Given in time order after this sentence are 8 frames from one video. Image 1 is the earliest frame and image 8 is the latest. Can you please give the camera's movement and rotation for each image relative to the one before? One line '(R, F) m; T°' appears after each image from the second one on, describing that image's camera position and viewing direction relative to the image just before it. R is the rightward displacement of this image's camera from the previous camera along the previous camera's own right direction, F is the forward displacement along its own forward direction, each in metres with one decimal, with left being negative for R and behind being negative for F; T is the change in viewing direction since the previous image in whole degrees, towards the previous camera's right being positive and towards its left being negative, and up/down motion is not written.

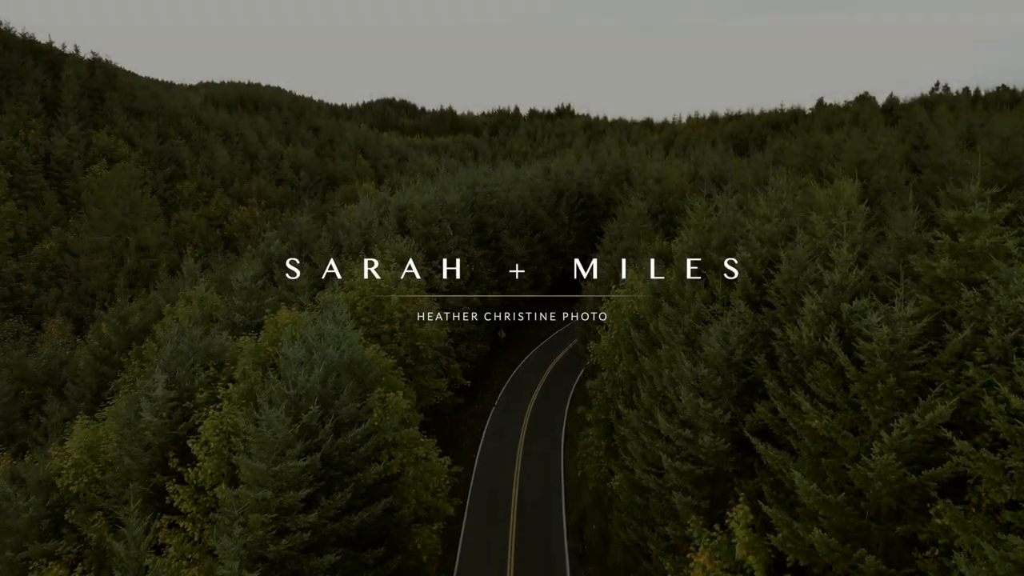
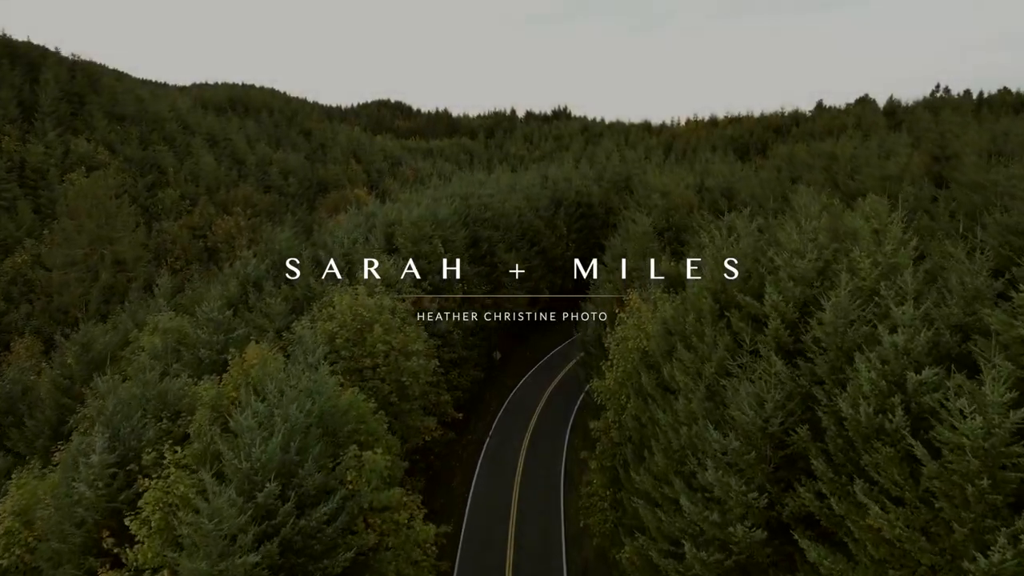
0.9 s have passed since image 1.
(0.0, +2.2) m; 0°
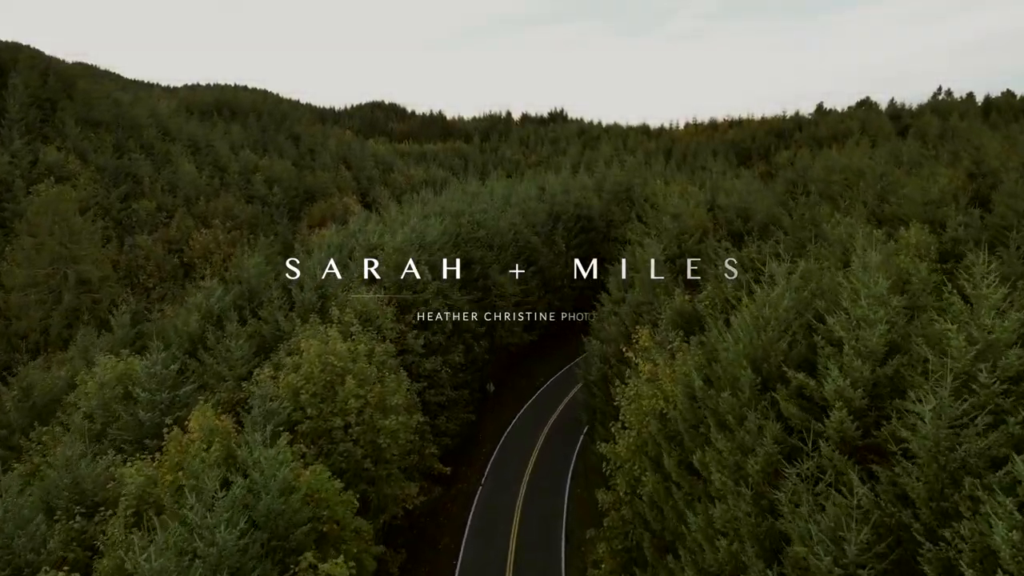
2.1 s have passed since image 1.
(+0.1, +2.9) m; 0°
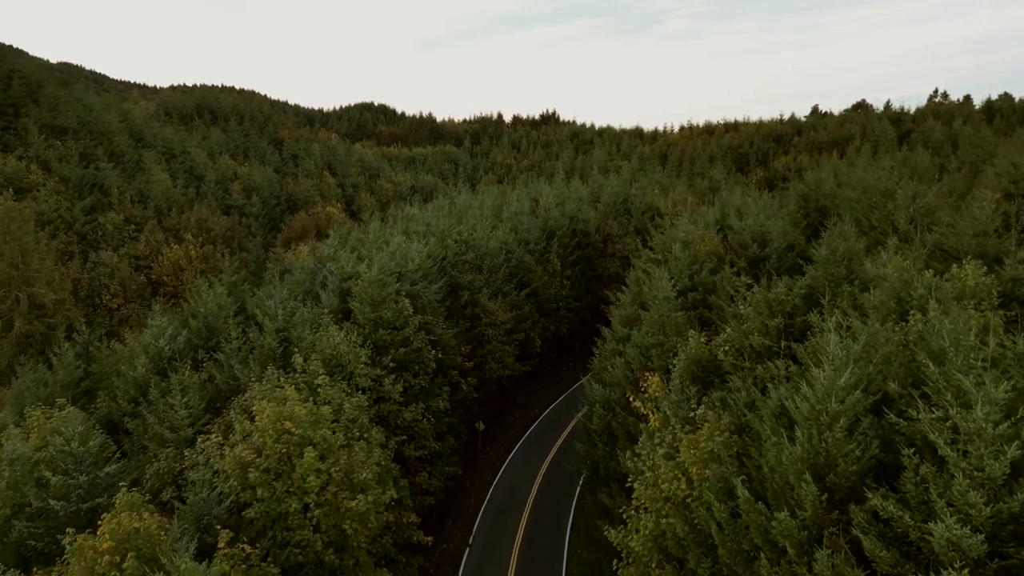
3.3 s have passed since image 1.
(0.0, +3.0) m; +1°
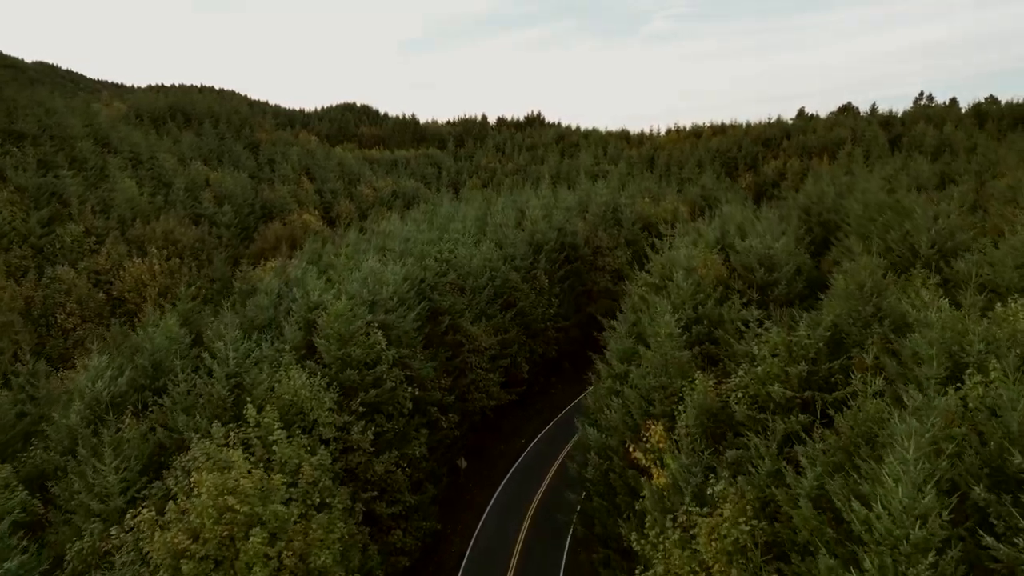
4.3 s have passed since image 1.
(0.0, +2.4) m; +1°
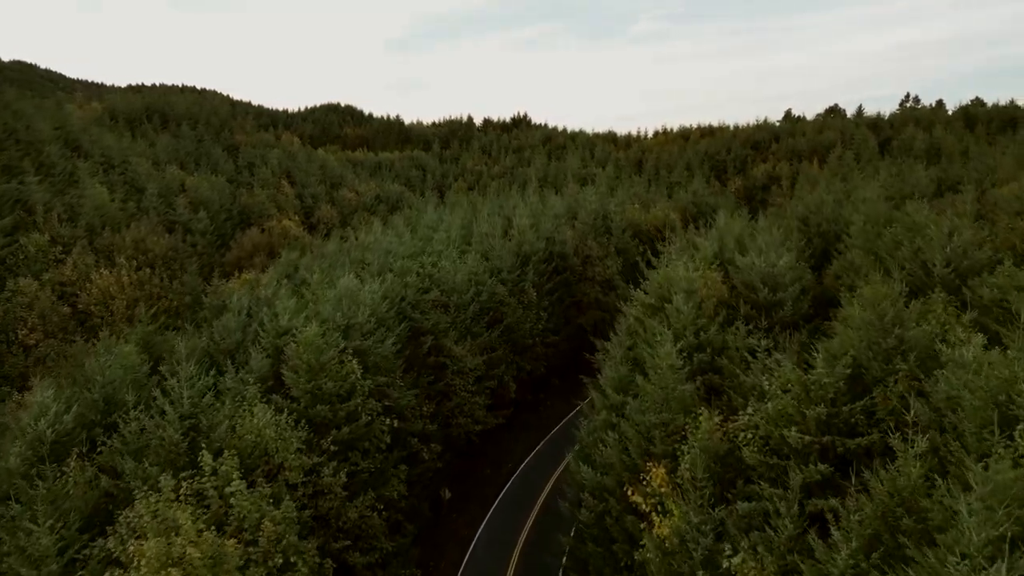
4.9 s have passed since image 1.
(0.0, +1.7) m; +1°
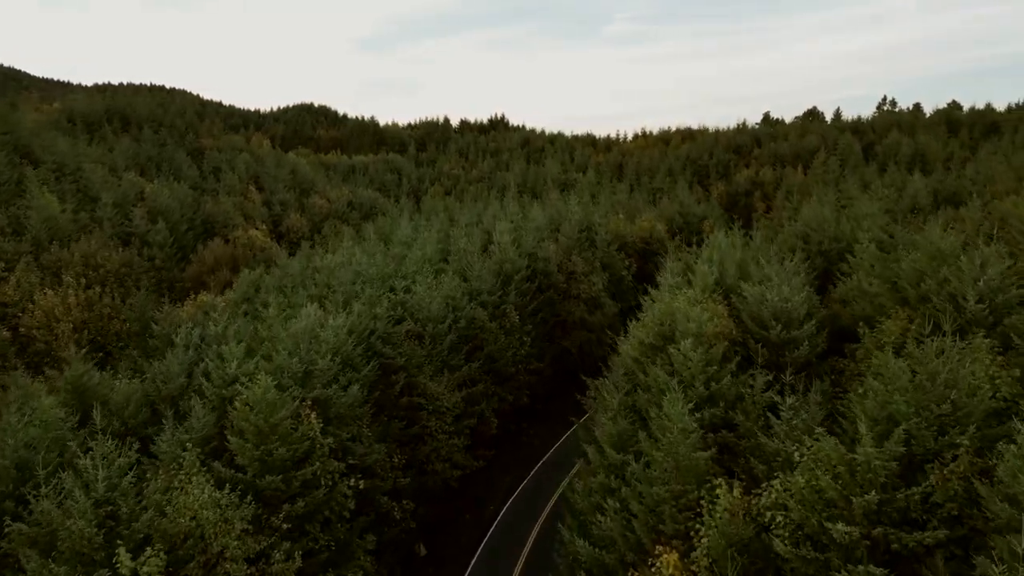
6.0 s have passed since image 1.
(-0.1, +2.6) m; +2°
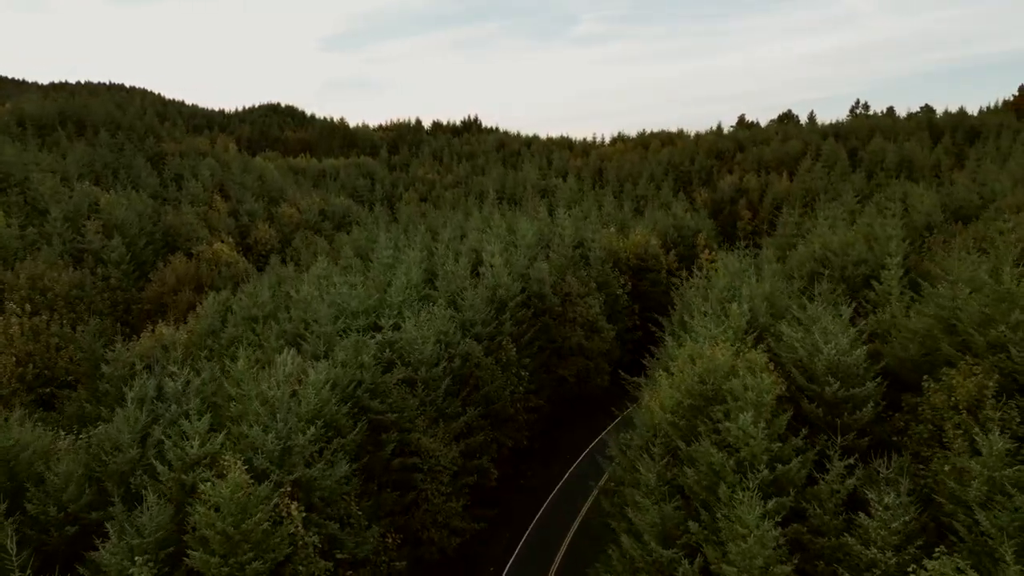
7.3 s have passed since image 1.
(-1.1, +3.0) m; +2°
